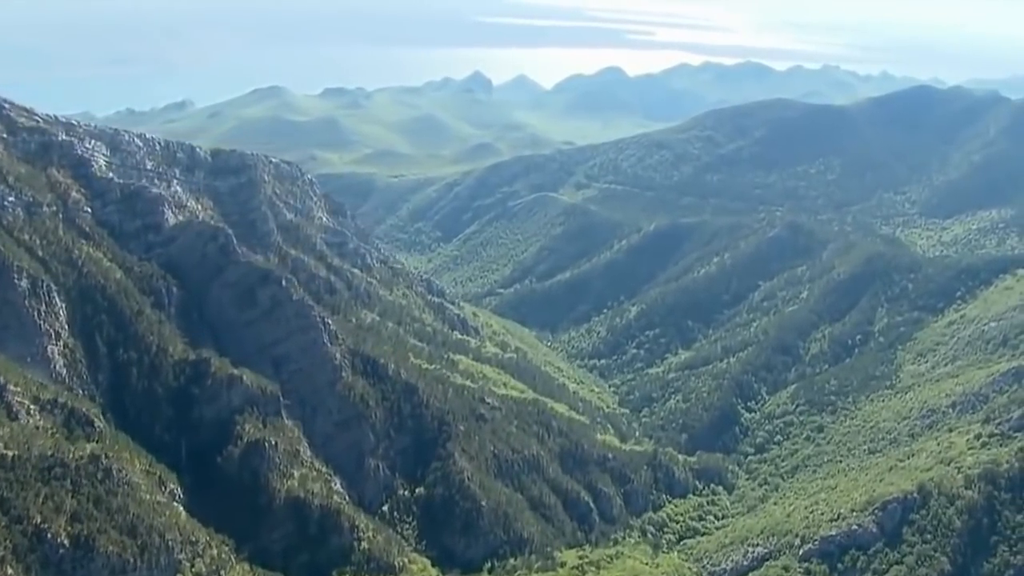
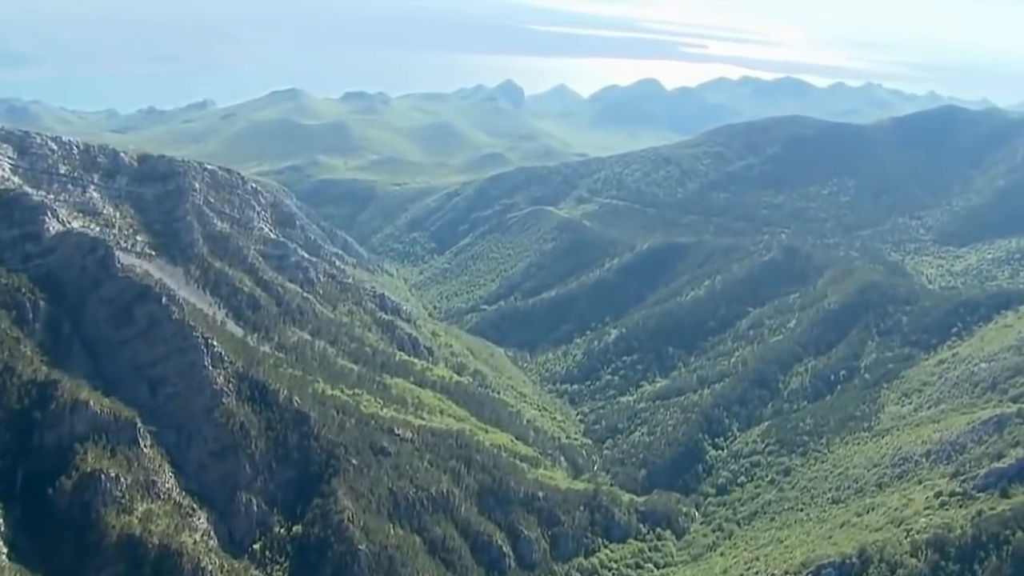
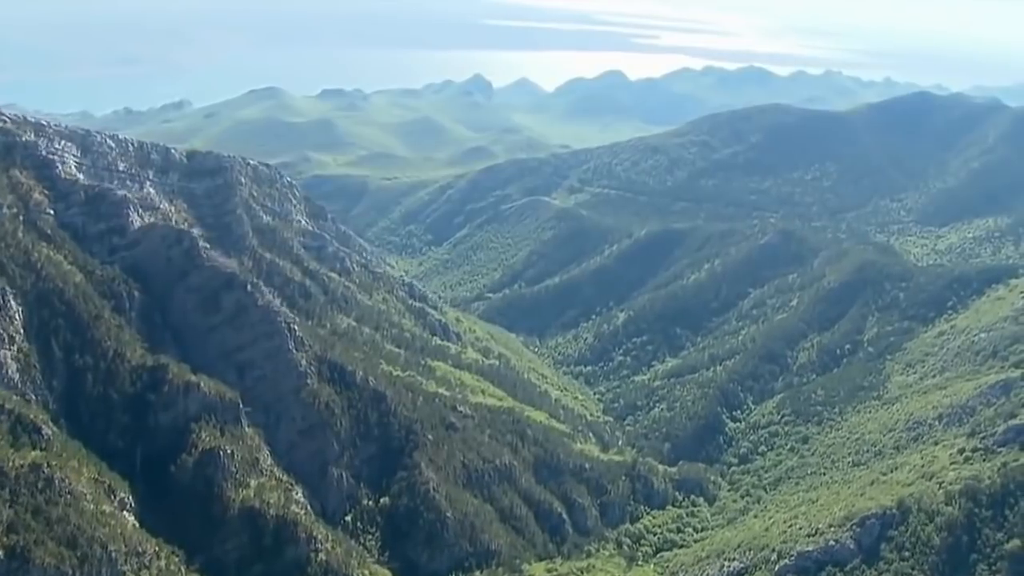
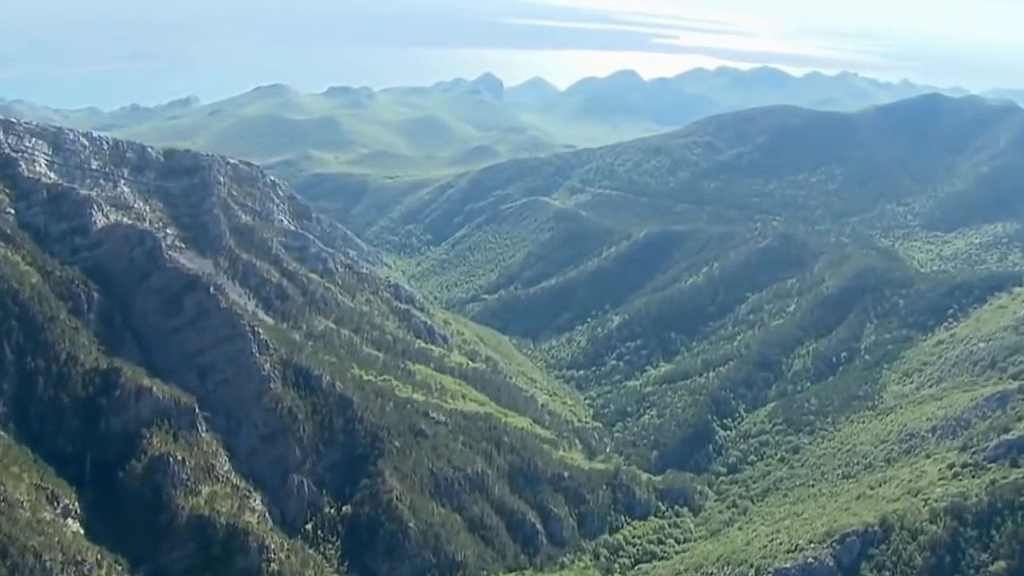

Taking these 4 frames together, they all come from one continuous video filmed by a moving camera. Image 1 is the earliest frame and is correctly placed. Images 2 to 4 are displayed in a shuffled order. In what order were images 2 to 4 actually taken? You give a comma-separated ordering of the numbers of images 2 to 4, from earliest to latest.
3, 4, 2
